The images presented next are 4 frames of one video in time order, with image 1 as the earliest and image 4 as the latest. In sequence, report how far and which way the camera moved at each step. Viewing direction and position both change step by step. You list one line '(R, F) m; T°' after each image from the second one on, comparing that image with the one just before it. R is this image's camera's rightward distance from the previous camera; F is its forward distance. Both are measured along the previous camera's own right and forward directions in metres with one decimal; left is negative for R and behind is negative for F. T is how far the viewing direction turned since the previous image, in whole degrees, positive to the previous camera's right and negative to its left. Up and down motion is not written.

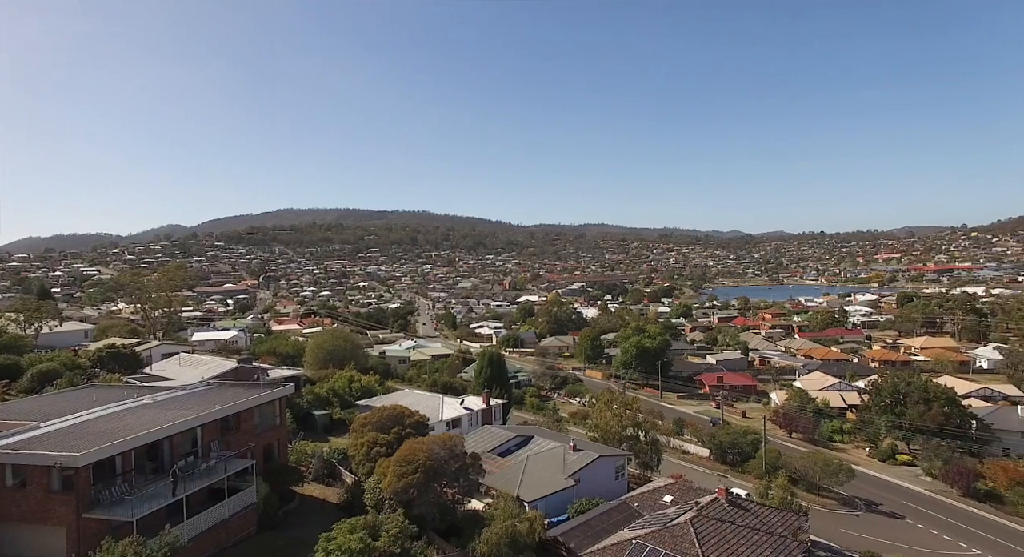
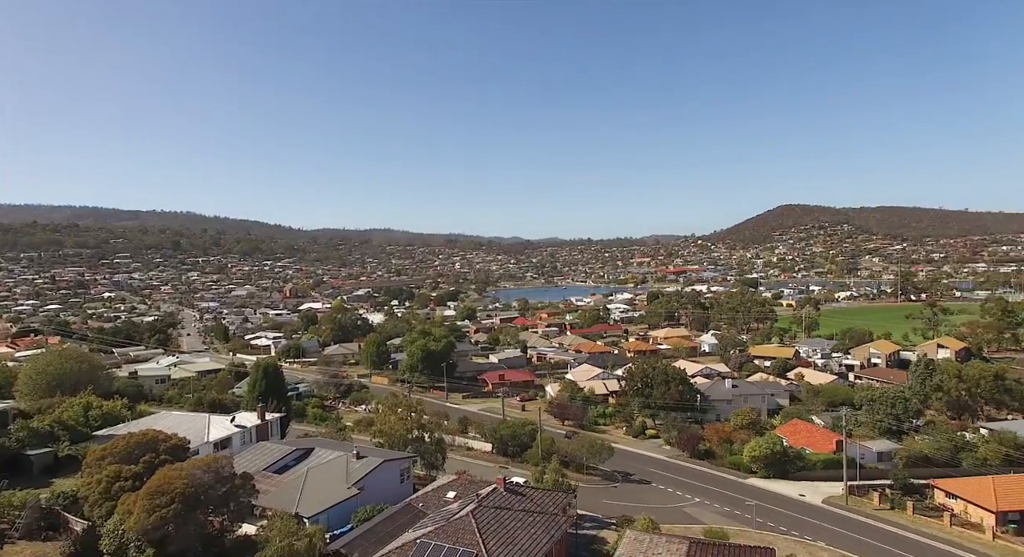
(+0.4, -0.1) m; +18°
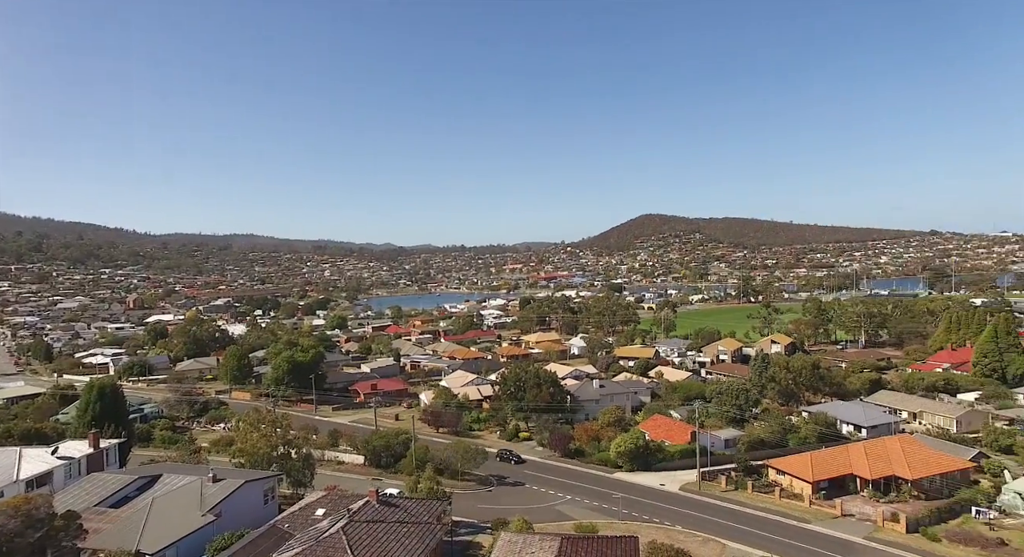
(0.0, 0.0) m; +11°
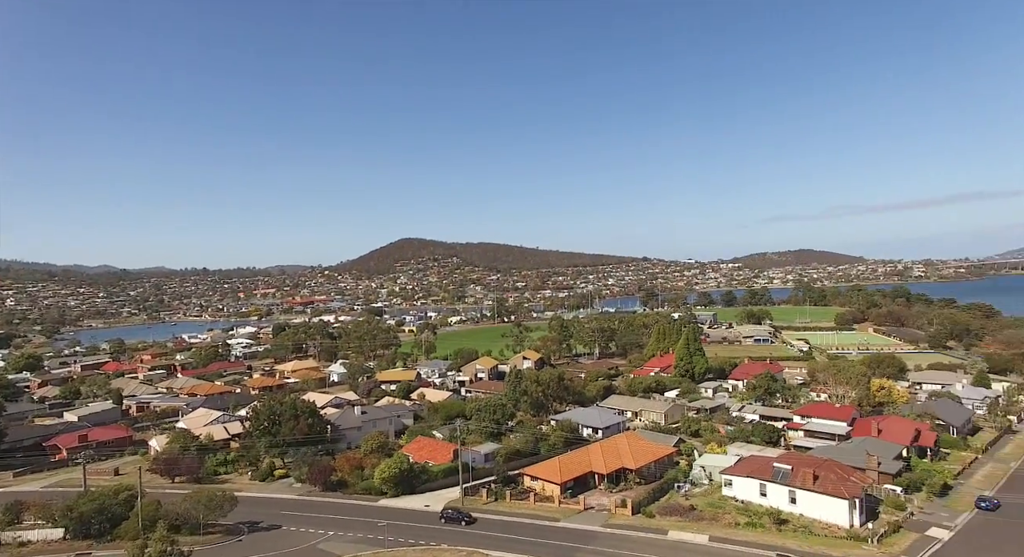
(-0.5, 0.0) m; +22°
